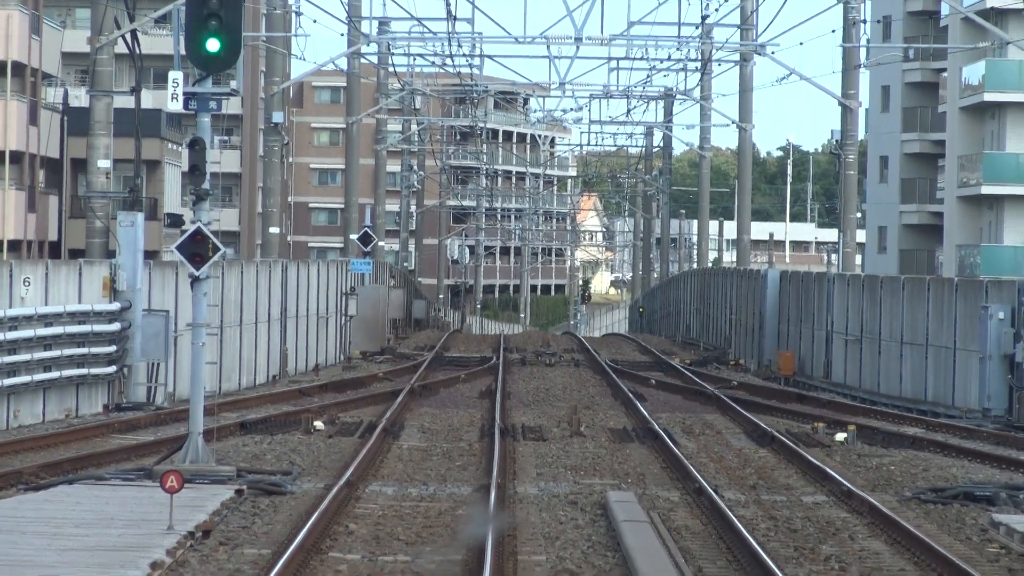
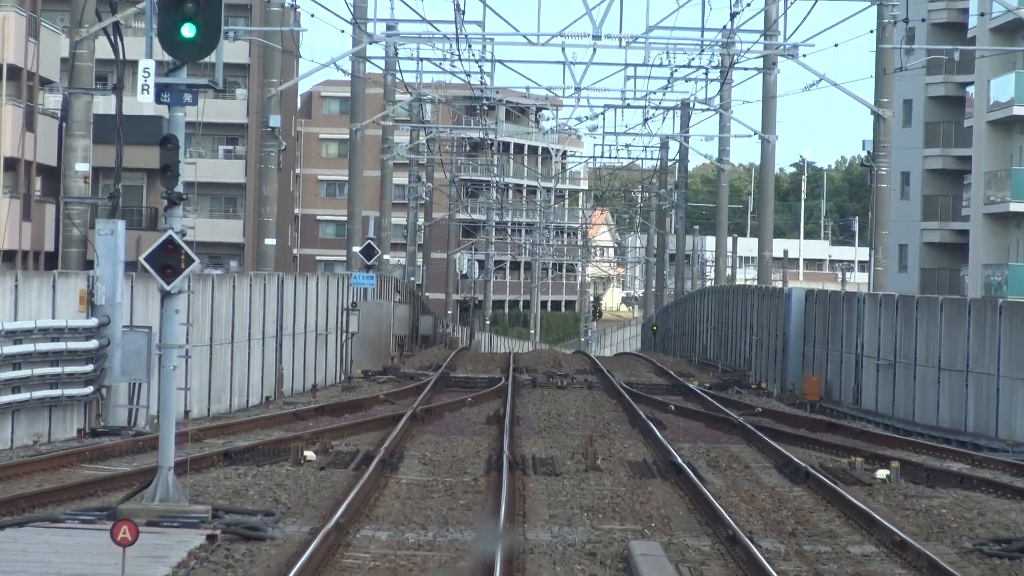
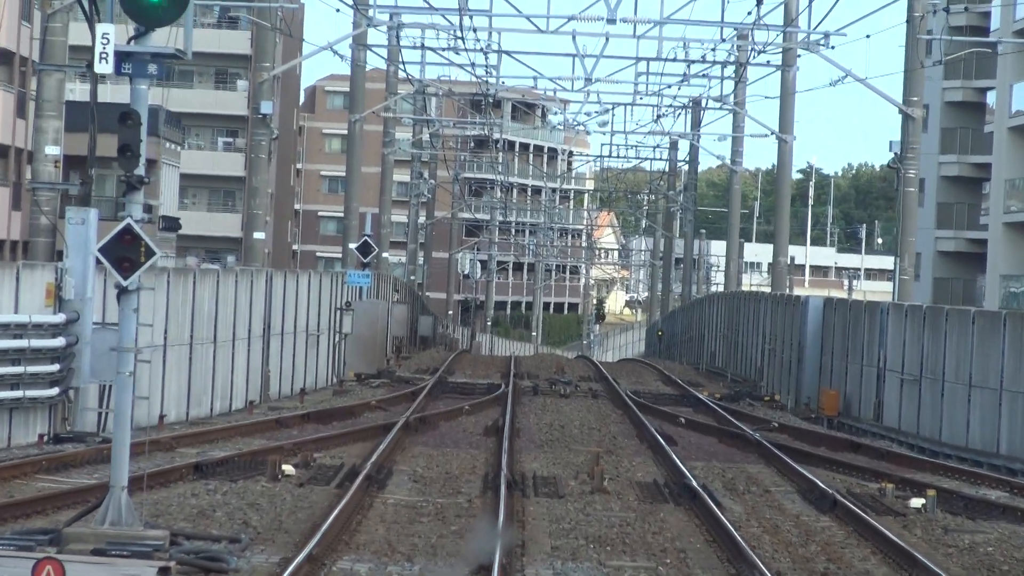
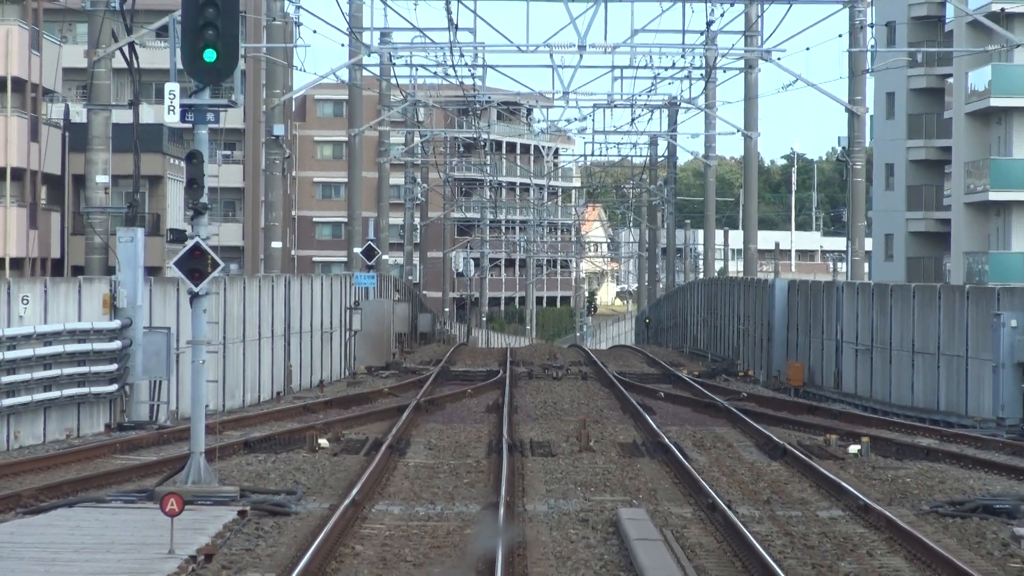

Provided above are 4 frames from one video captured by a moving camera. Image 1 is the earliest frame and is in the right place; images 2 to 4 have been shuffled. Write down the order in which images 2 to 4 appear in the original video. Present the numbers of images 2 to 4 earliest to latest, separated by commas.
4, 2, 3
